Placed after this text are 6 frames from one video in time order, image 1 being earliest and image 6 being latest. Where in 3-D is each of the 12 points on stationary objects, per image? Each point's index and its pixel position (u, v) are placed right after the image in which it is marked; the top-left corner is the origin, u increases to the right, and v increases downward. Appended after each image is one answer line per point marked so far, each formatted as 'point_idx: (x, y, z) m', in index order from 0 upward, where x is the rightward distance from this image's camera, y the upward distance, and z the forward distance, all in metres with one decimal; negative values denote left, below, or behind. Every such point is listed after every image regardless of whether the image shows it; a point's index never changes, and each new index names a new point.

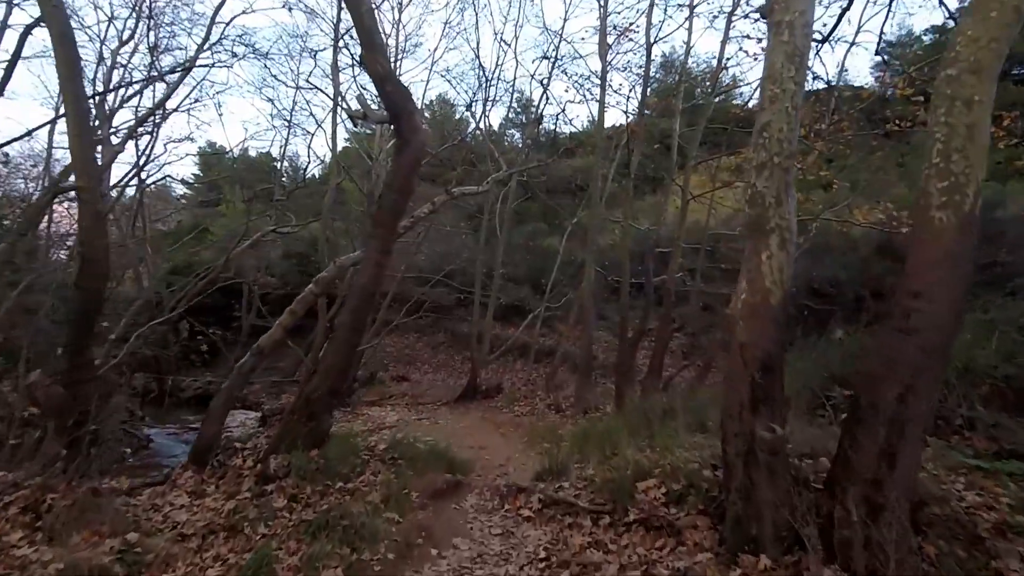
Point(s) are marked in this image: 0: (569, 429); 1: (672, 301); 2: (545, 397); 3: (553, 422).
0: (+1.2, -2.8, +11.4) m
1: (+4.4, -0.4, +15.6) m
2: (+1.1, -3.2, +16.6) m
3: (+1.0, -3.1, +13.2) m
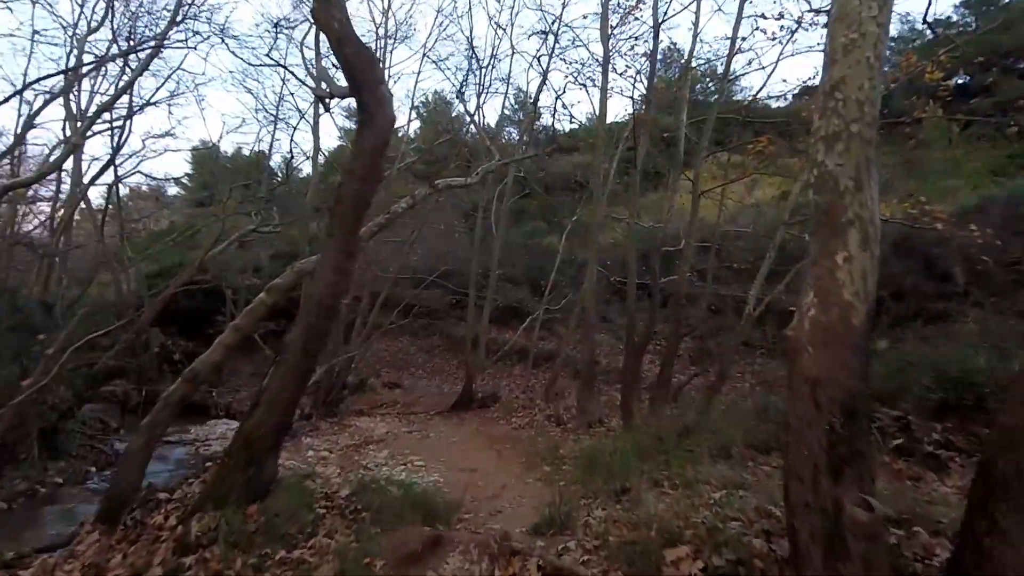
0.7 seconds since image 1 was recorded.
0: (+1.1, -2.9, +10.3) m
1: (+4.3, -0.4, +14.5) m
2: (+1.0, -3.2, +15.5) m
3: (+0.9, -3.2, +12.0) m
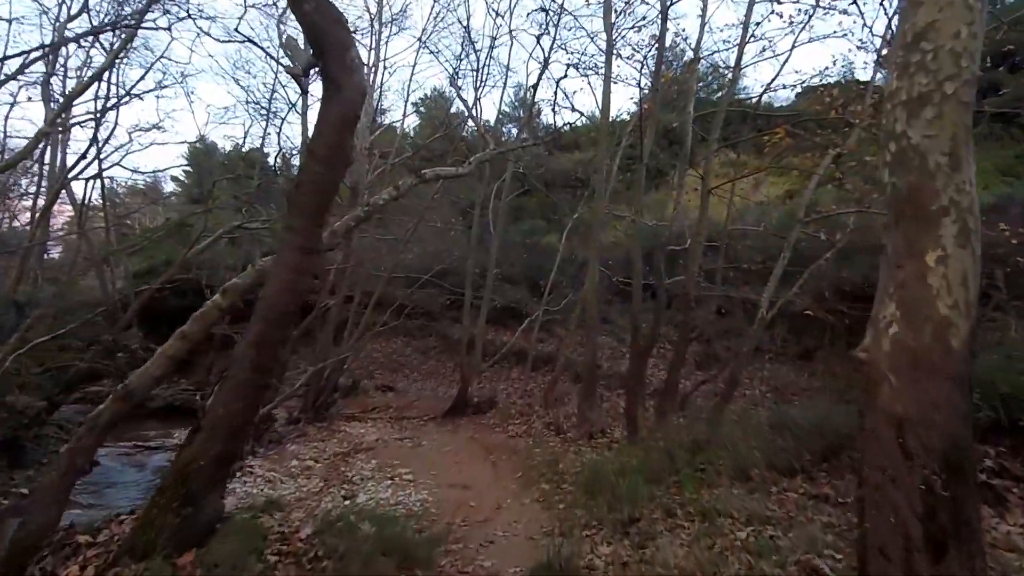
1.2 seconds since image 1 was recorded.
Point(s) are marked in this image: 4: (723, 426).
0: (+1.0, -2.9, +9.5) m
1: (+4.3, -0.5, +13.7) m
2: (+0.9, -3.2, +14.7) m
3: (+0.8, -3.2, +11.3) m
4: (+3.6, -2.4, +9.6) m
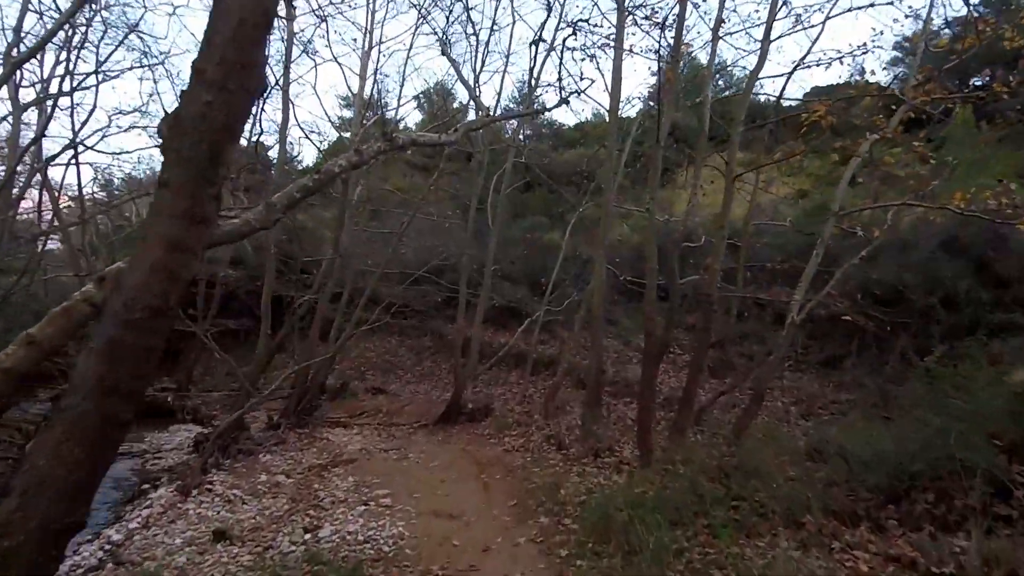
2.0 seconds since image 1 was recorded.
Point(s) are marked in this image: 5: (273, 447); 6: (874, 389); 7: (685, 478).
0: (+0.9, -2.9, +8.1) m
1: (+4.2, -0.5, +12.3) m
2: (+0.8, -3.2, +13.3) m
3: (+0.7, -3.2, +9.9) m
4: (+3.5, -2.3, +8.2) m
5: (-6.0, -4.0, +14.2) m
6: (+8.5, -2.4, +13.3) m
7: (+2.2, -2.4, +7.3) m
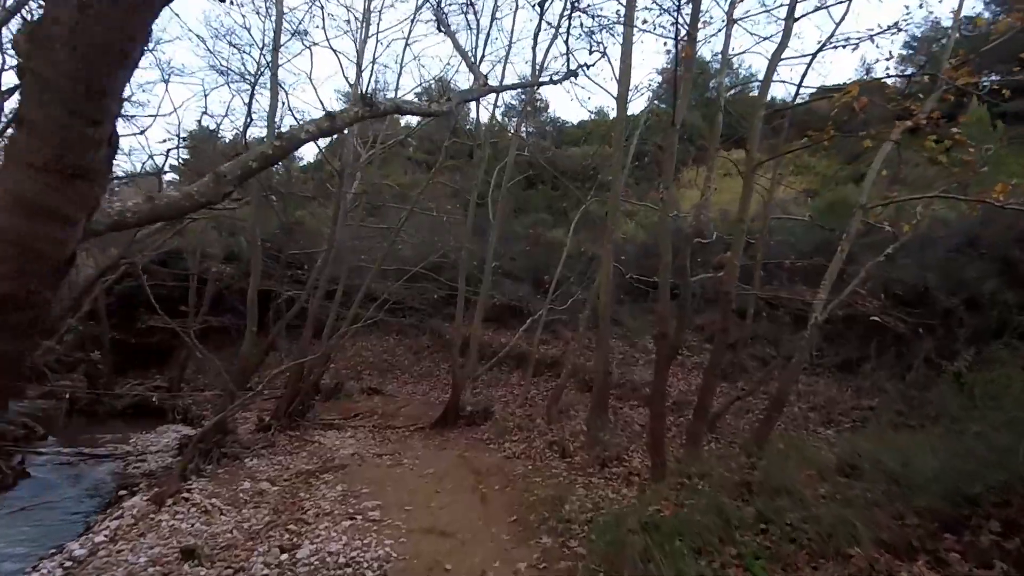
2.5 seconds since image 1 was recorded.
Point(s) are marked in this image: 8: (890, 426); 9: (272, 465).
0: (+0.9, -2.8, +7.4) m
1: (+4.3, -0.4, +11.6) m
2: (+0.8, -3.1, +12.6) m
3: (+0.7, -3.1, +9.2) m
4: (+3.5, -2.3, +7.5) m
5: (-6.0, -3.9, +13.5) m
6: (+8.5, -2.4, +12.5) m
7: (+2.2, -2.4, +6.5) m
8: (+6.6, -2.4, +10.0) m
9: (-5.2, -3.8, +12.3) m
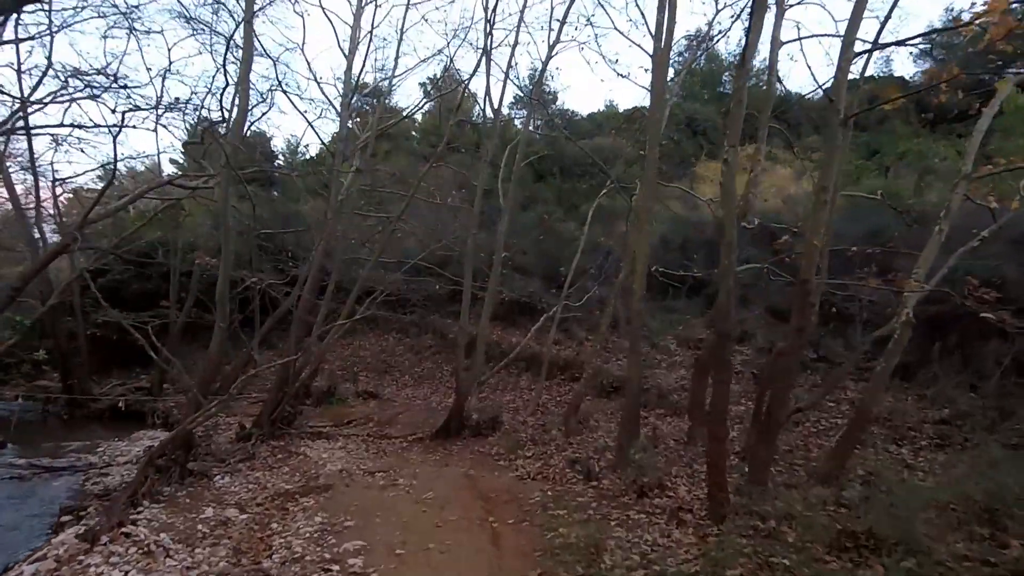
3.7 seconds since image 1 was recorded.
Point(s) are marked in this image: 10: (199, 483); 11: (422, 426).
0: (+1.2, -2.7, +5.6) m
1: (+4.5, -0.3, +9.8) m
2: (+1.1, -3.0, +10.8) m
3: (+1.0, -2.9, +7.4) m
4: (+3.7, -2.2, +5.7) m
5: (-5.7, -3.7, +11.8) m
6: (+8.8, -2.2, +10.7) m
7: (+2.4, -2.2, +4.7) m
8: (+6.9, -2.3, +8.2) m
9: (-4.9, -3.6, +10.6) m
10: (-5.7, -3.5, +10.4) m
11: (-2.4, -3.7, +15.2) m
